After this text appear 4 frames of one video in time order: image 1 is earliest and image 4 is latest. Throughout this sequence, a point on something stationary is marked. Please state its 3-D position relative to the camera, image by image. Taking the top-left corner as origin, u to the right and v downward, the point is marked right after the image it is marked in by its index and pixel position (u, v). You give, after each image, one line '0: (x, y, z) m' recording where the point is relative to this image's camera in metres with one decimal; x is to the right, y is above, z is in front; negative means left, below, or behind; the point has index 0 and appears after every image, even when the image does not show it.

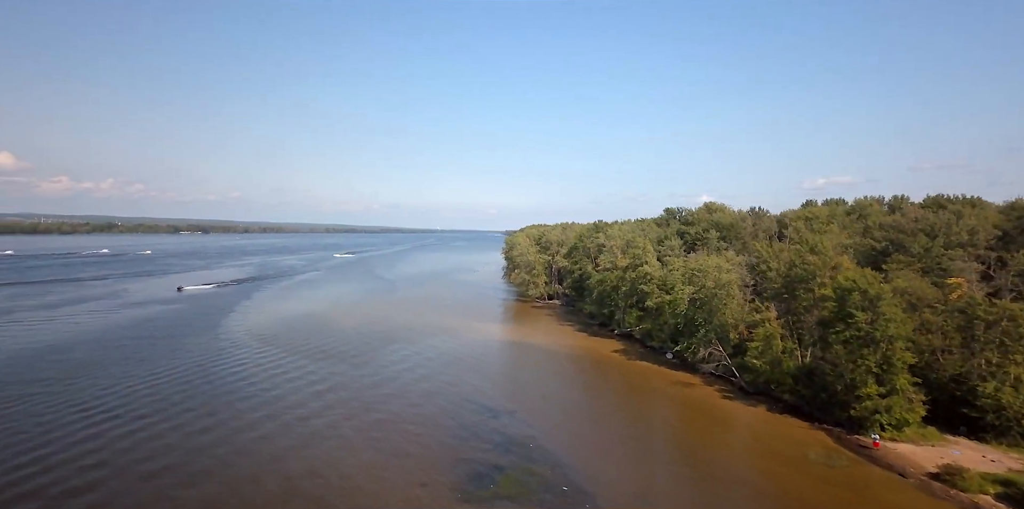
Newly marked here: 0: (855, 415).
0: (+11.1, -5.2, +15.4) m
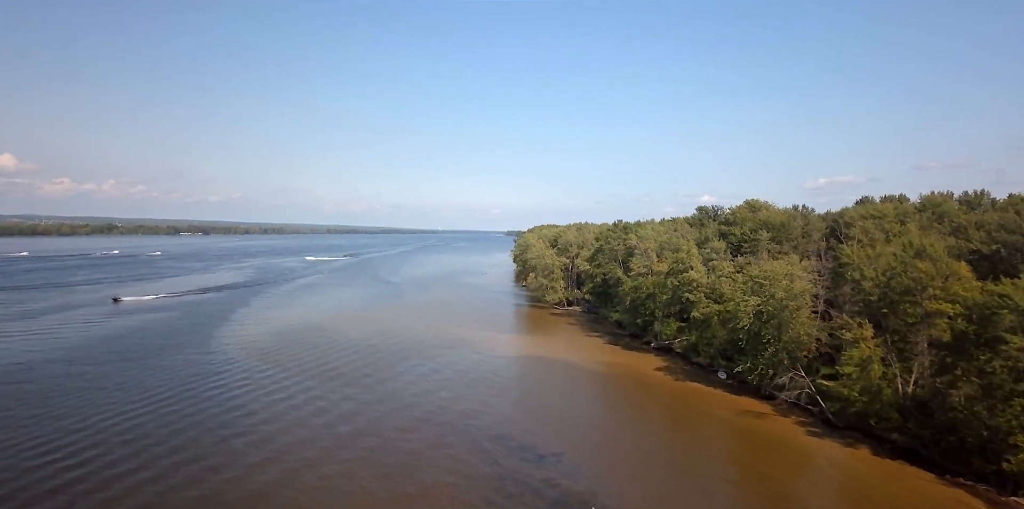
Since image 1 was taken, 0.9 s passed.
0: (+12.5, -5.4, +12.0) m
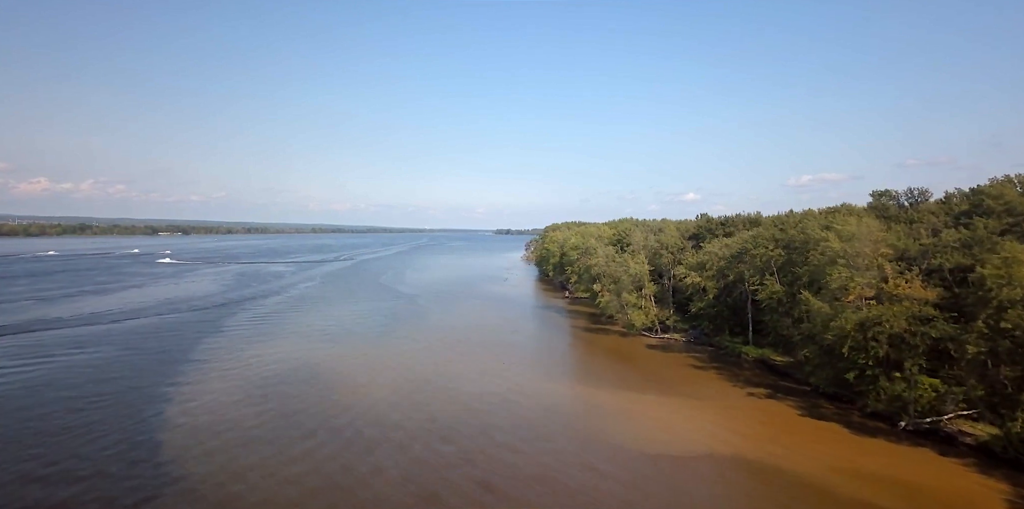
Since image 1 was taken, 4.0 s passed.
0: (+18.0, -5.9, -0.4) m
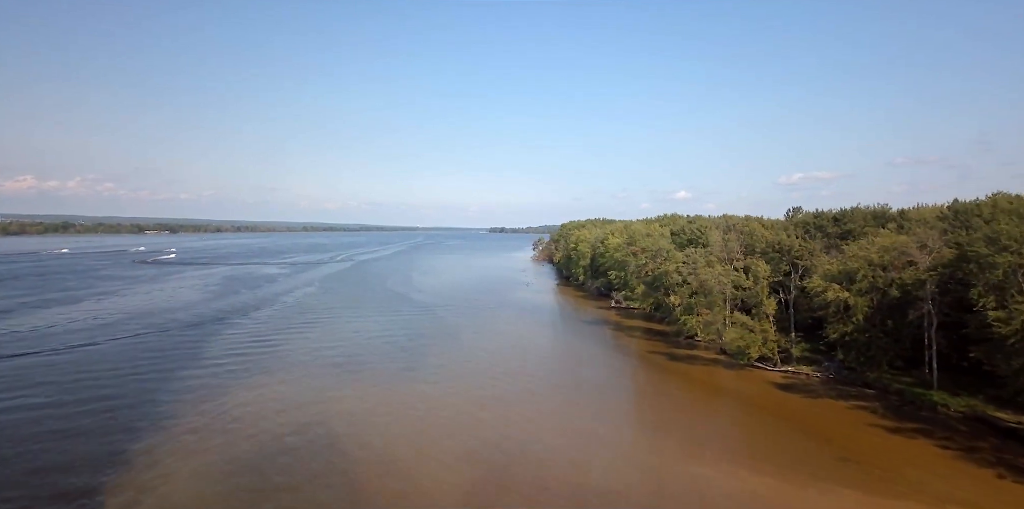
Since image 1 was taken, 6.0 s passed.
0: (+22.3, -6.3, -8.9) m
